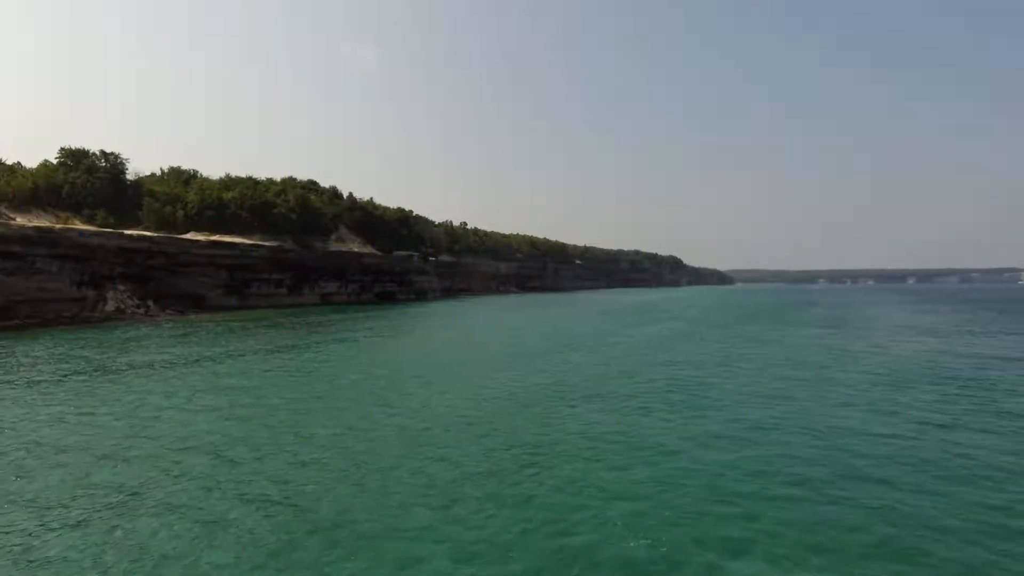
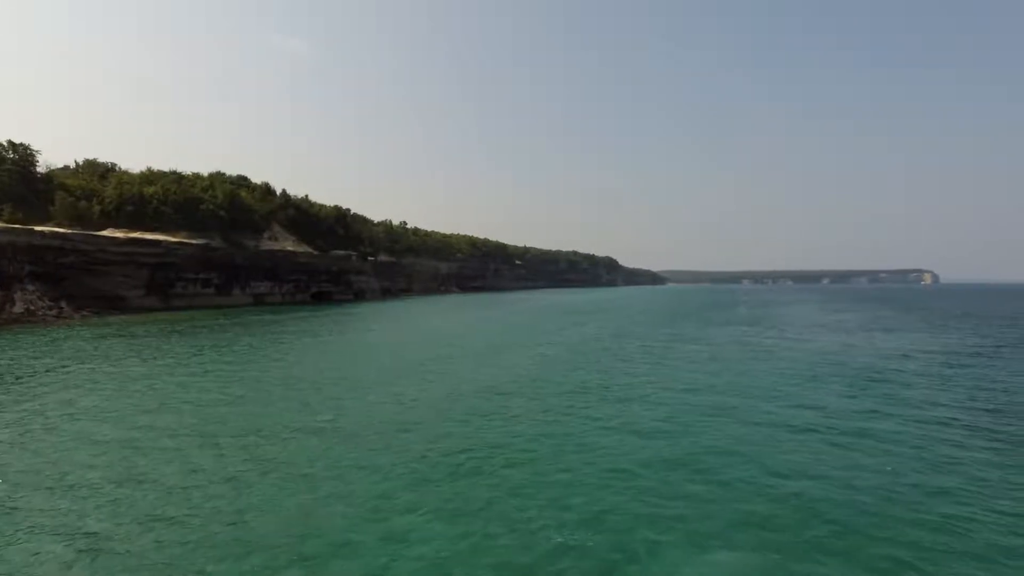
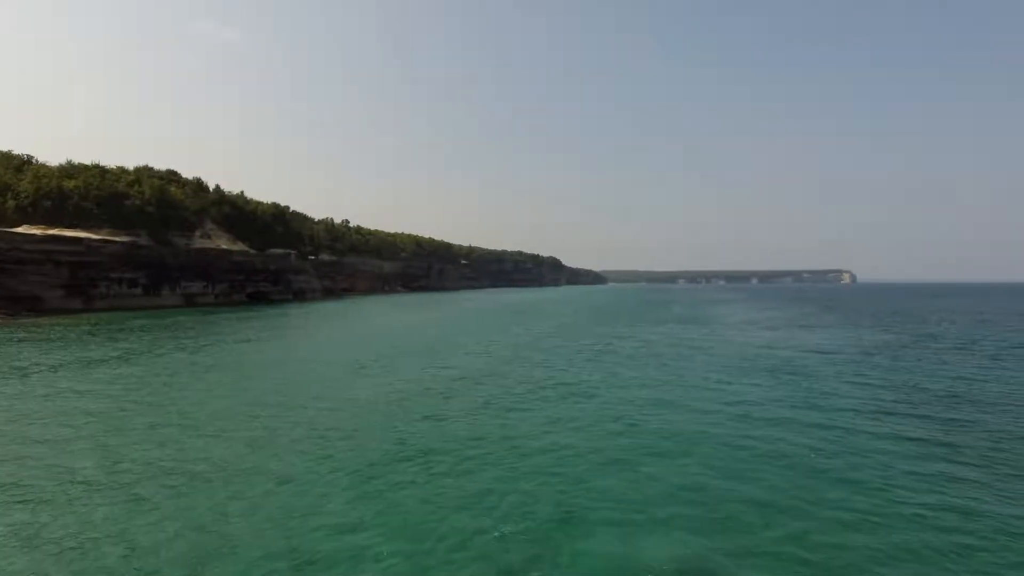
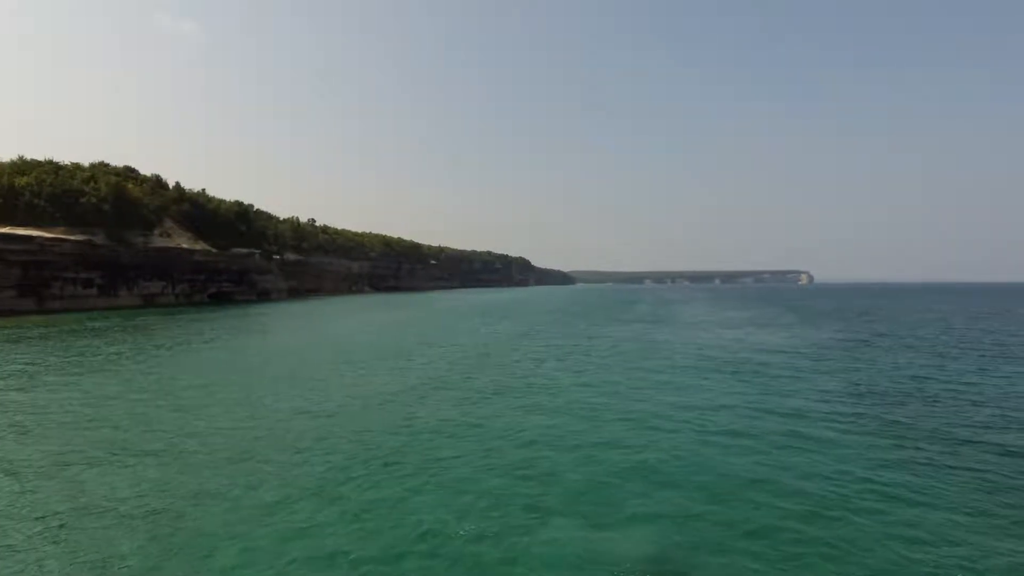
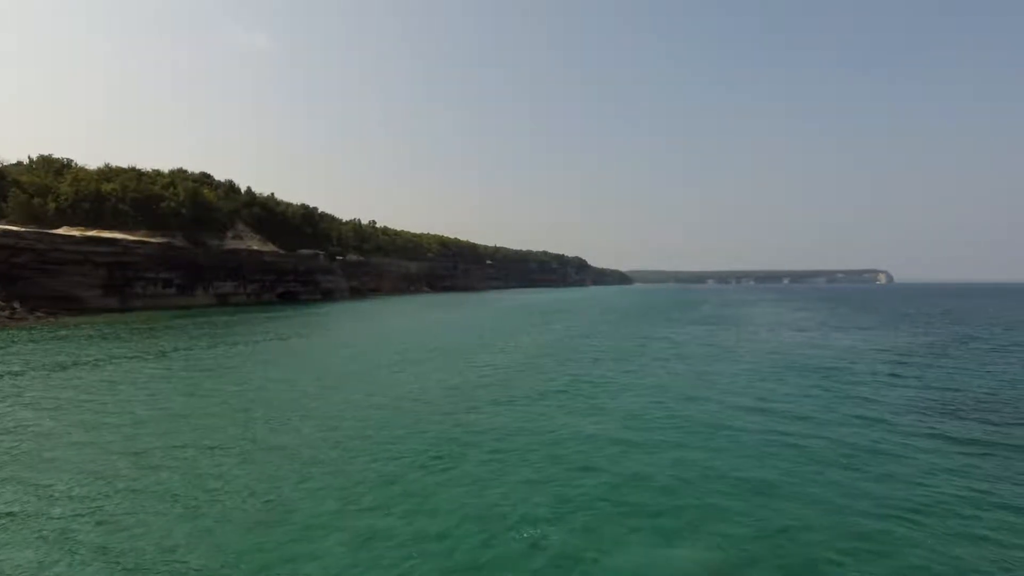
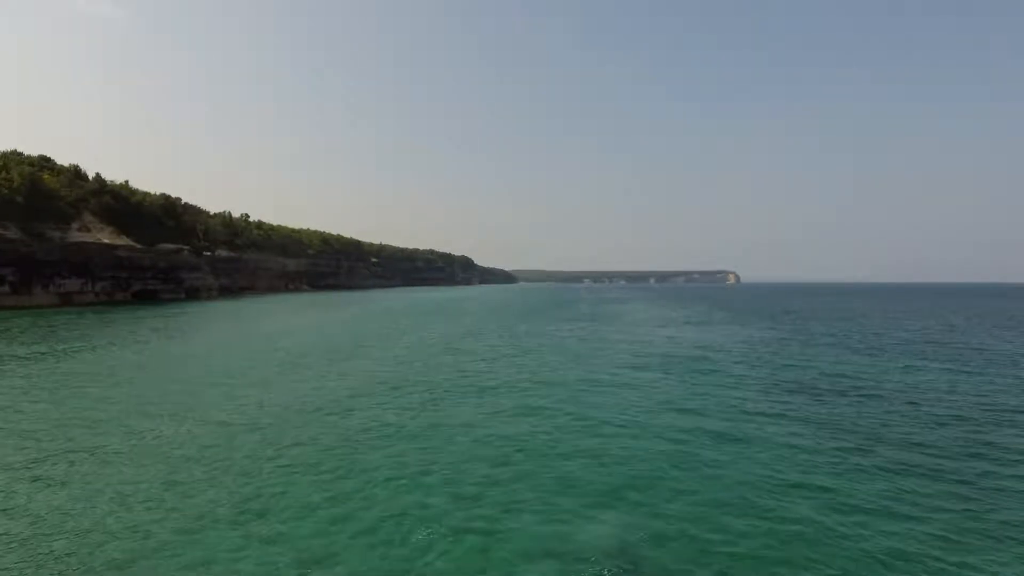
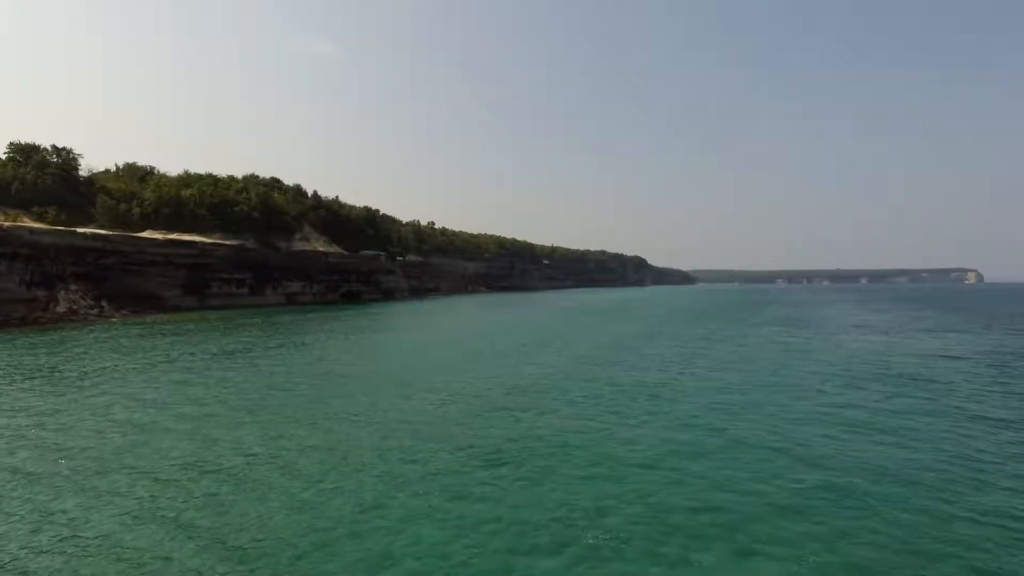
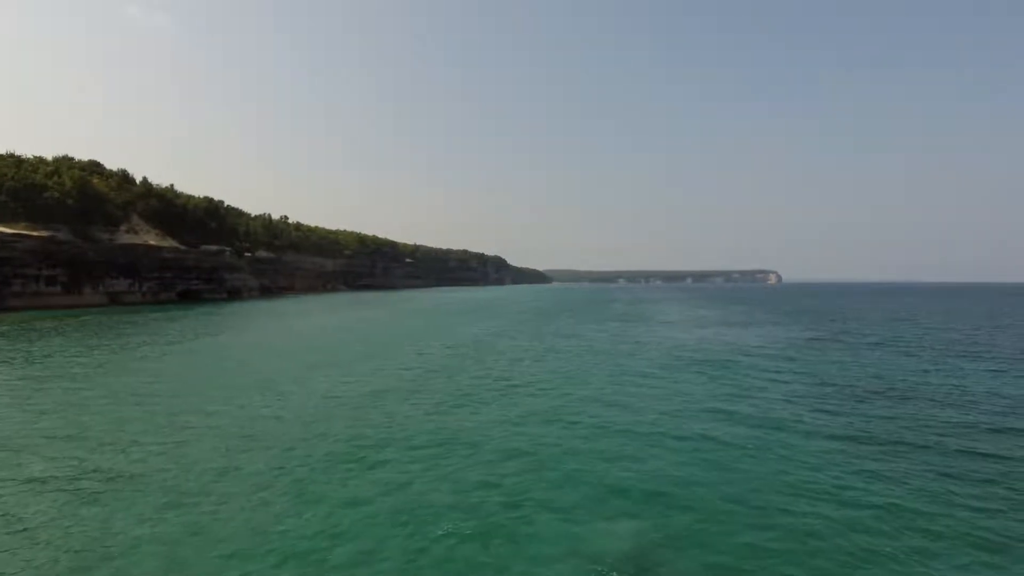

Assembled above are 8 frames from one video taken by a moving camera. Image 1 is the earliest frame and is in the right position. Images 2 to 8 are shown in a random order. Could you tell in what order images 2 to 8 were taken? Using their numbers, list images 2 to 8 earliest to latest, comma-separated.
7, 2, 5, 3, 4, 8, 6
